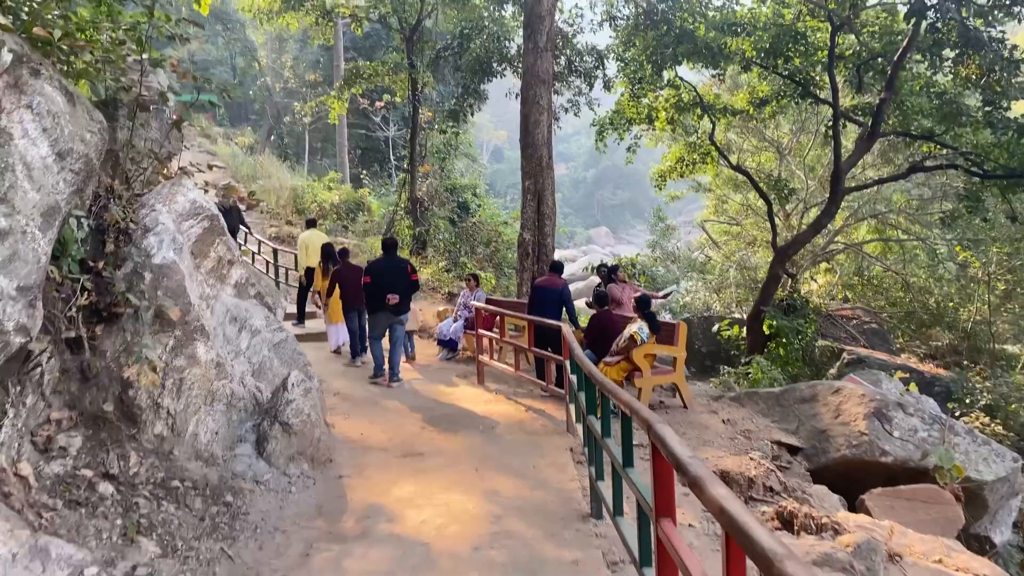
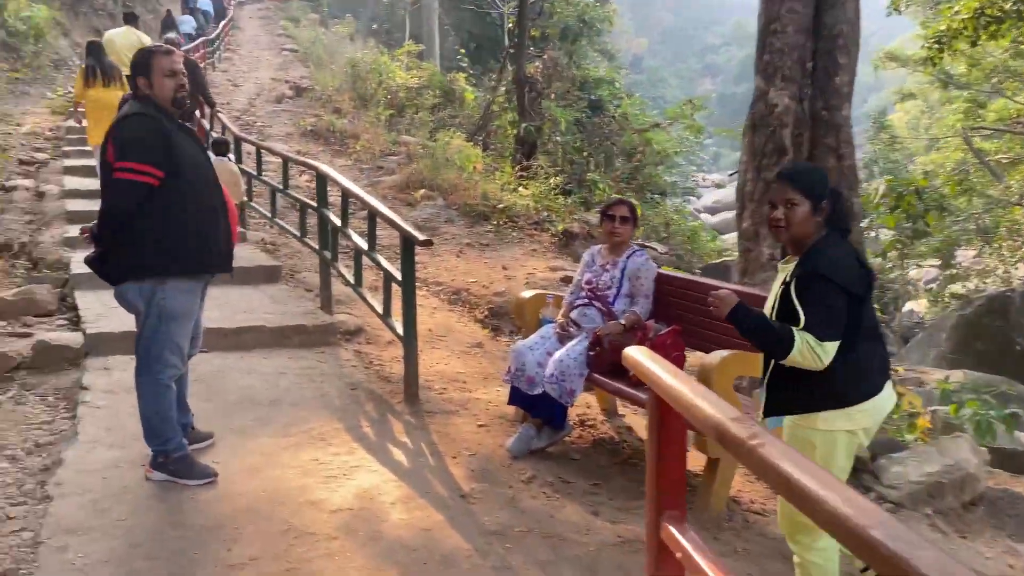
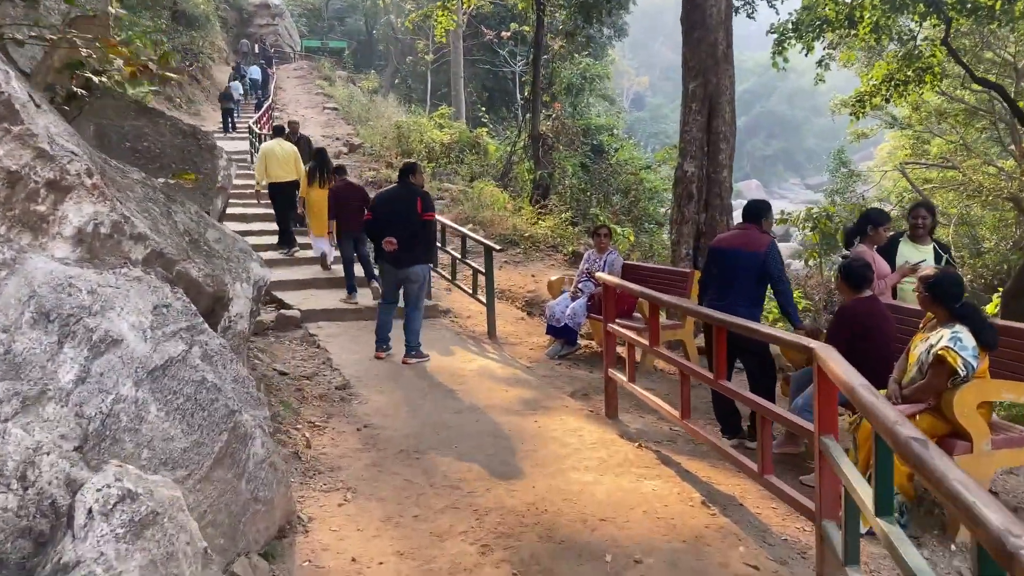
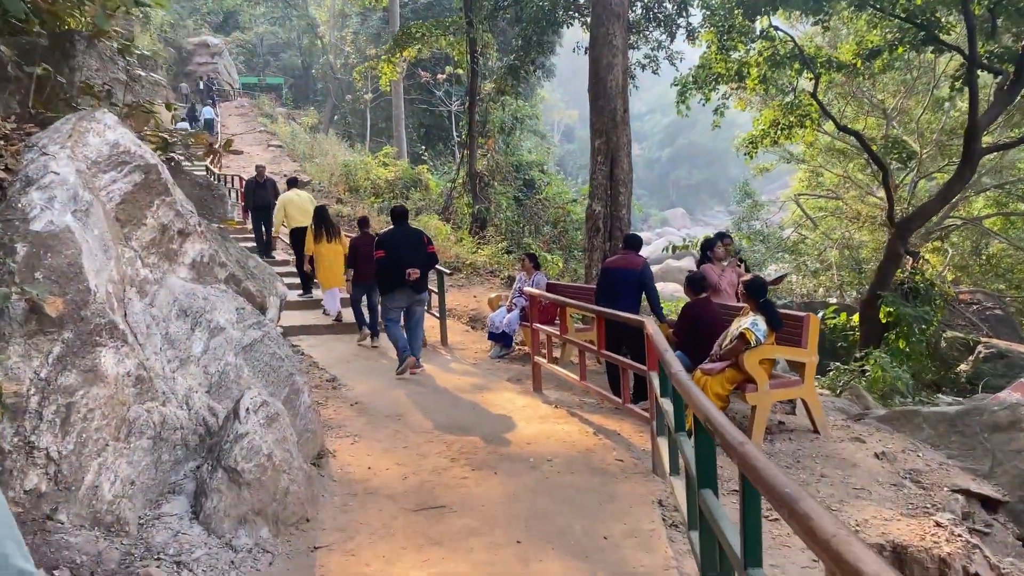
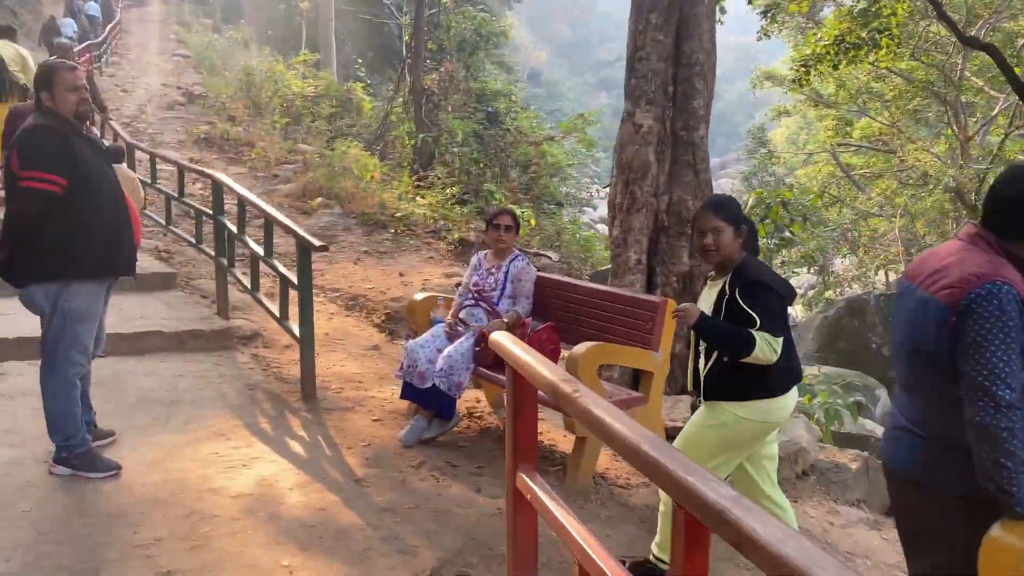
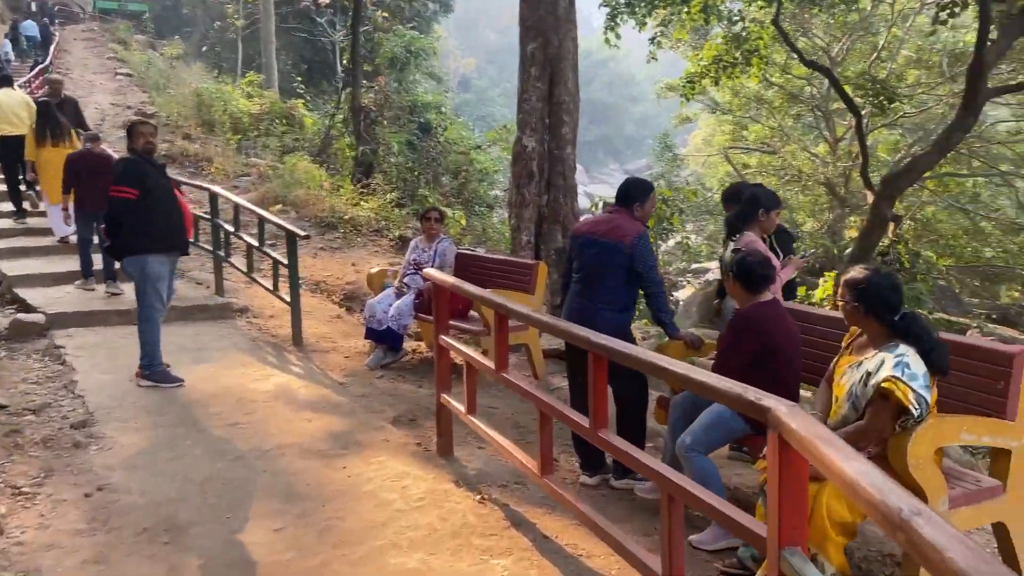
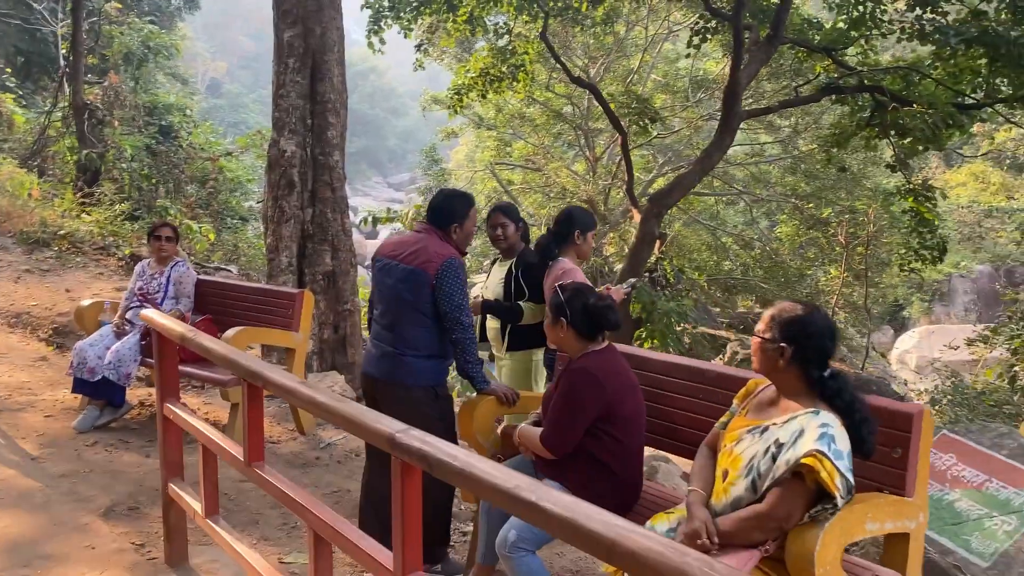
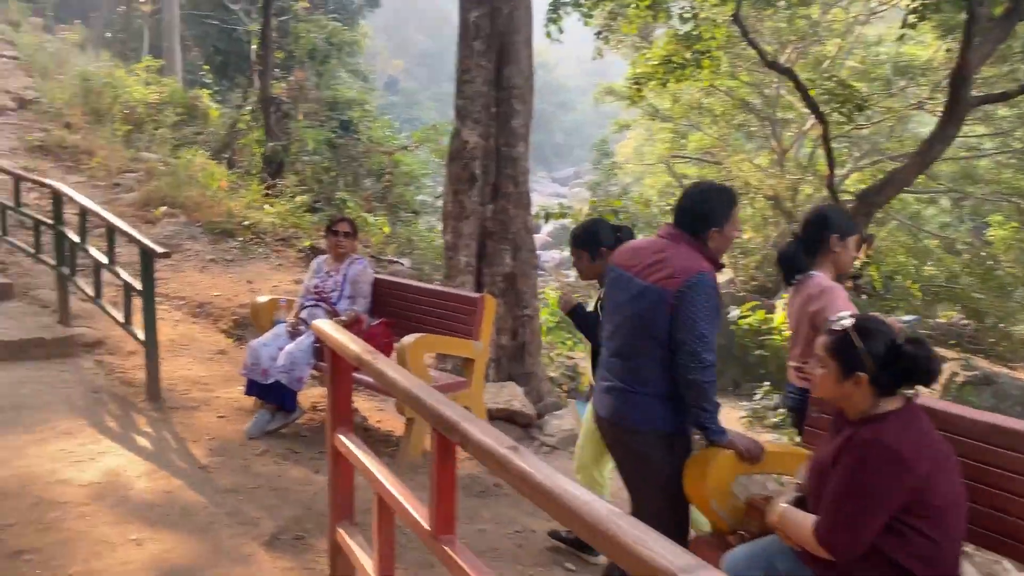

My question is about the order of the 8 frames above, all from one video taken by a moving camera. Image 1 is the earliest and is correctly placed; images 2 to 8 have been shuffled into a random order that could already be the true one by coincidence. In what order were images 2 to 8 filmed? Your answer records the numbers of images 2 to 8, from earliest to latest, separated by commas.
4, 3, 6, 7, 8, 5, 2
